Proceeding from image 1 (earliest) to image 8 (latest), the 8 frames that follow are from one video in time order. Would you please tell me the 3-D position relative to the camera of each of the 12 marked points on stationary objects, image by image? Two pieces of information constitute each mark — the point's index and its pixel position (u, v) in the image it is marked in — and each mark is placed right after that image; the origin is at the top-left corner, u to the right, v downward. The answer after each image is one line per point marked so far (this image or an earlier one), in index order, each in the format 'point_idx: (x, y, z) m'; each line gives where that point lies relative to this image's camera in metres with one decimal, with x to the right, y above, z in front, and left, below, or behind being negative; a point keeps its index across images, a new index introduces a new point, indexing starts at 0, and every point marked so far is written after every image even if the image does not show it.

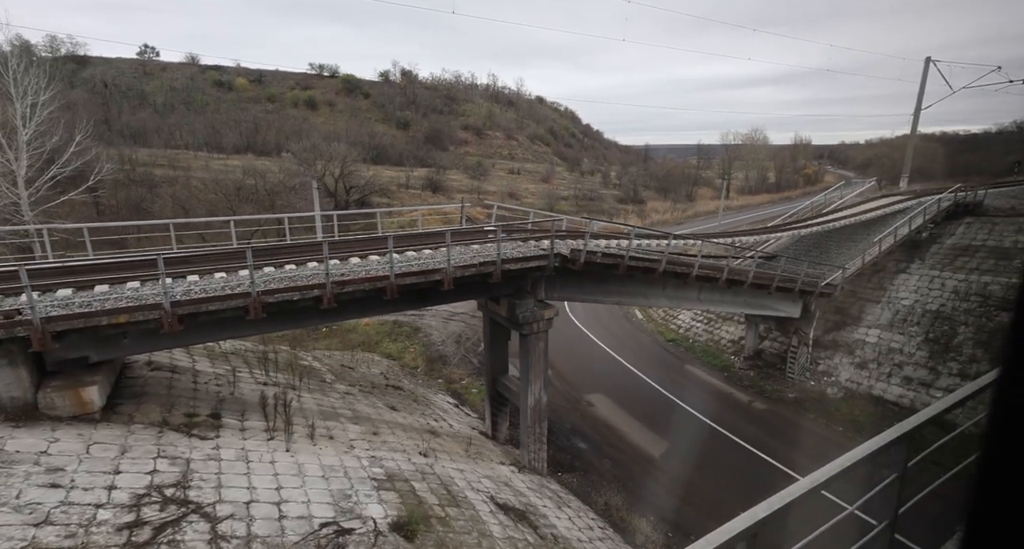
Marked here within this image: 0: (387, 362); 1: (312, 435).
0: (-4.0, -2.9, +19.3) m
1: (-3.5, -2.8, +10.5) m
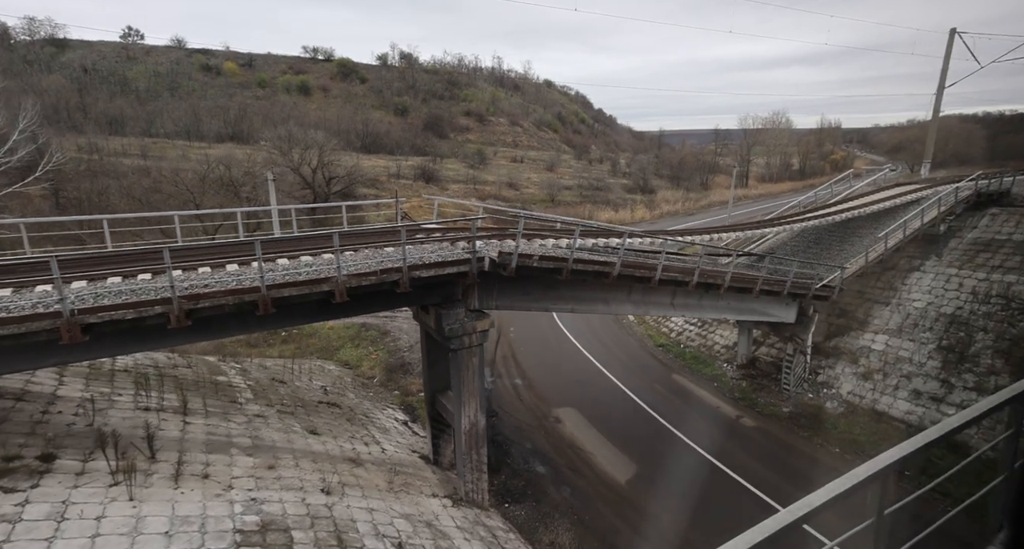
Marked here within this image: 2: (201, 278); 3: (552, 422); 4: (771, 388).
0: (-5.1, -2.9, +17.9) m
1: (-5.0, -3.1, +9.0) m
2: (-4.7, 0.0, +9.0) m
3: (+1.2, -4.2, +17.4) m
4: (+8.5, -3.8, +20.4) m
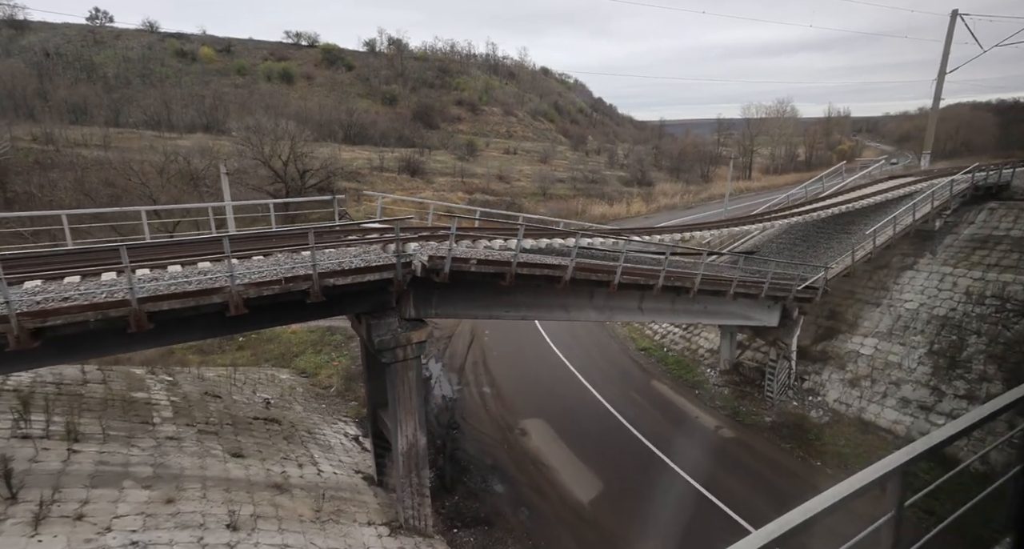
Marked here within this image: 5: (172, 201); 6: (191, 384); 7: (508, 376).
0: (-6.1, -2.9, +16.8) m
1: (-6.2, -3.3, +7.9) m
2: (-5.9, -0.2, +7.9) m
3: (+0.1, -4.3, +16.2) m
4: (+7.5, -3.9, +19.1) m
5: (-11.3, +2.5, +19.8) m
6: (-7.3, -2.5, +13.6) m
7: (-0.1, -3.3, +18.9) m
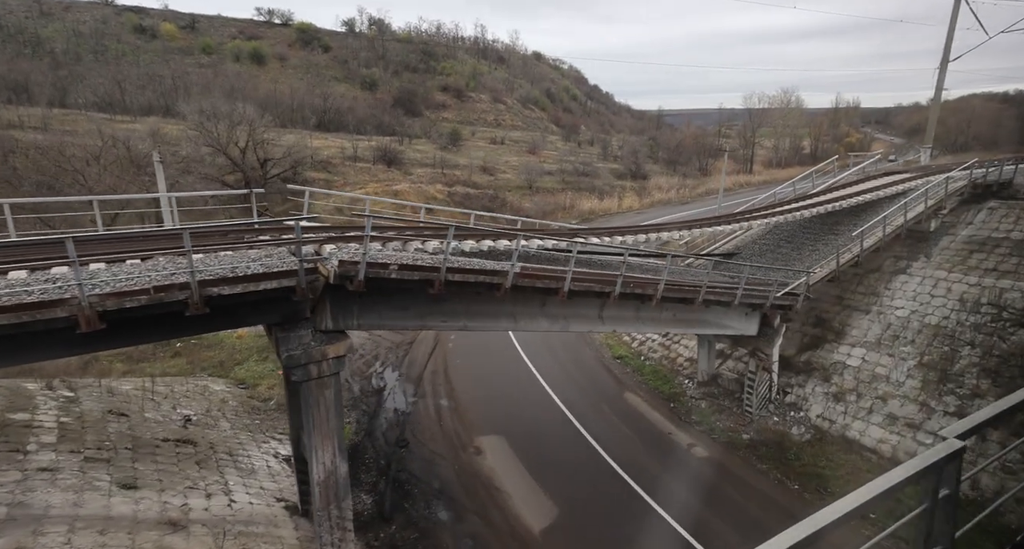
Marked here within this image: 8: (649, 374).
0: (-7.3, -2.9, +15.3) m
1: (-7.4, -3.4, +6.5) m
2: (-7.1, -0.4, +6.4) m
3: (-1.0, -4.4, +14.7) m
4: (+6.4, -4.0, +17.5) m
5: (-12.4, +2.5, +18.3) m
6: (-8.5, -2.5, +12.2) m
7: (-1.3, -3.3, +17.5) m
8: (+4.4, -3.2, +19.4) m
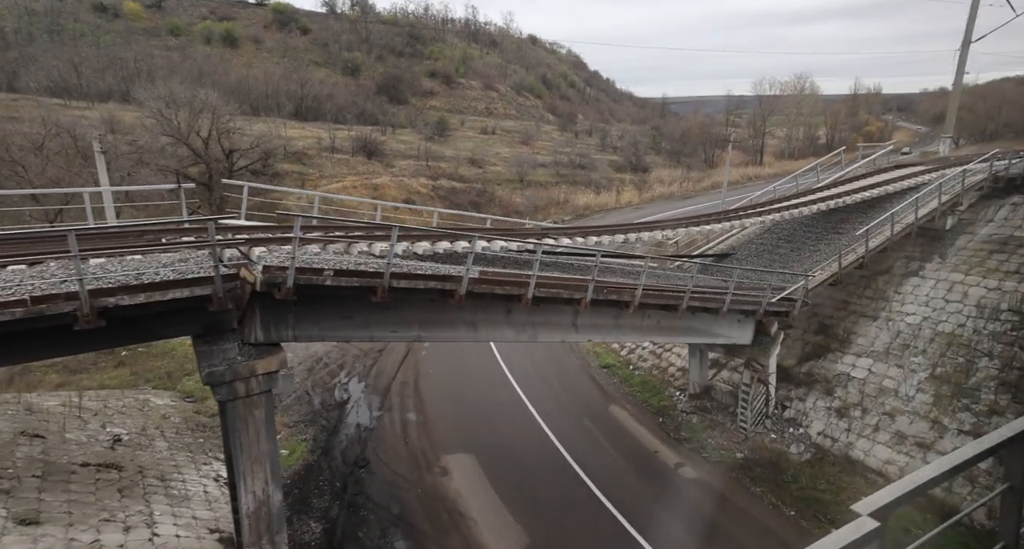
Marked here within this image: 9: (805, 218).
0: (-7.9, -3.0, +14.0) m
1: (-8.1, -3.6, +5.1) m
2: (-7.8, -0.6, +5.0) m
3: (-1.7, -4.5, +13.4) m
4: (+5.7, -4.1, +16.2) m
5: (-13.0, +2.5, +16.9) m
6: (-9.1, -2.6, +10.8) m
7: (-1.9, -3.4, +16.1) m
8: (+3.8, -3.3, +18.0) m
9: (+9.5, +1.9, +19.7) m
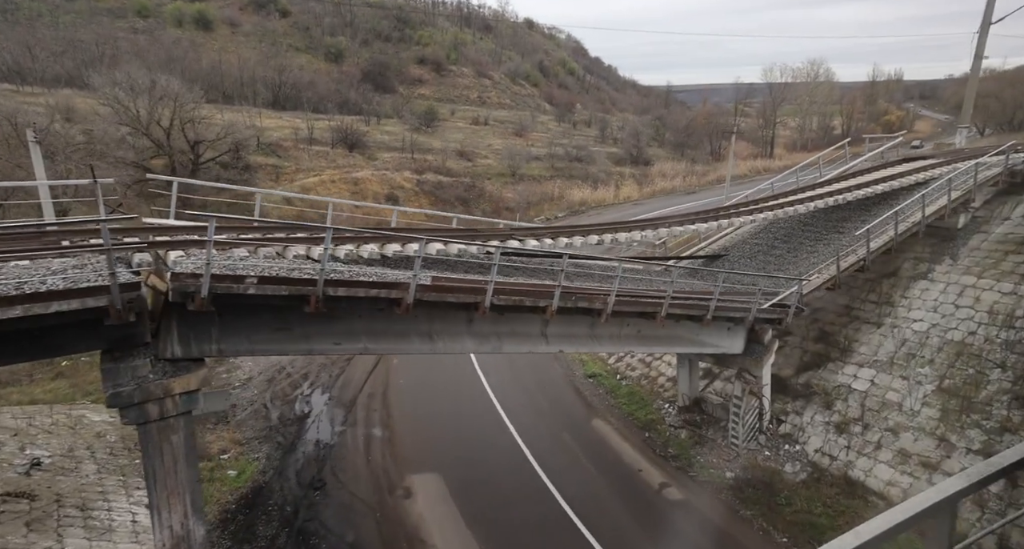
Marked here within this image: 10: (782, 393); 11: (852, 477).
0: (-8.6, -3.1, +12.9) m
1: (-8.8, -3.9, +4.0) m
2: (-8.4, -0.9, +3.9) m
3: (-2.3, -4.6, +12.3) m
4: (+5.1, -4.2, +15.1) m
5: (-13.6, +2.5, +15.6) m
6: (-9.8, -2.8, +9.7) m
7: (-2.6, -3.5, +15.0) m
8: (+3.2, -3.4, +16.9) m
9: (+8.9, +1.8, +18.5) m
10: (+7.3, -3.2, +16.3) m
11: (+7.9, -4.7, +14.0) m
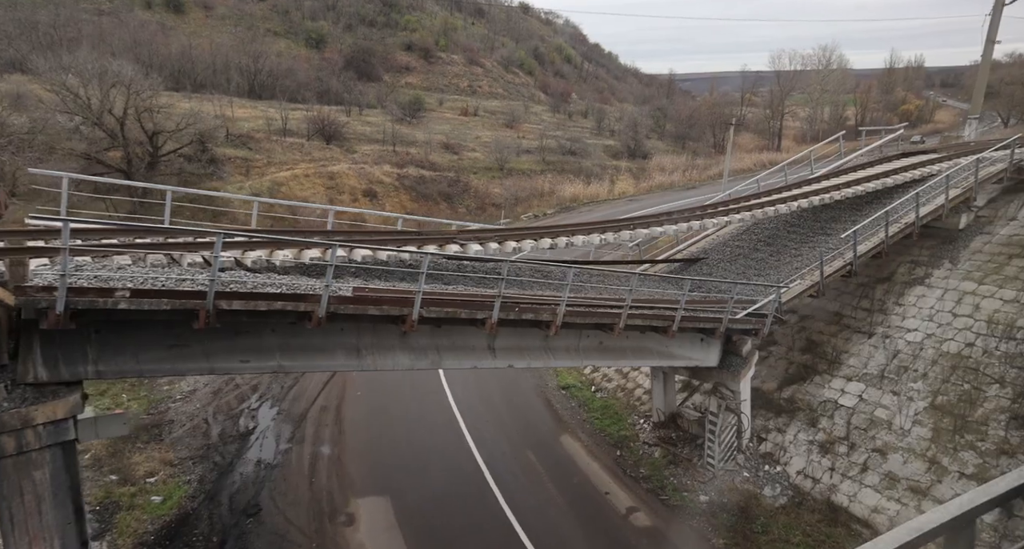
0: (-9.5, -3.2, +11.9) m
1: (-9.8, -4.2, +3.1) m
2: (-9.4, -1.2, +2.9) m
3: (-3.3, -4.8, +11.4) m
4: (+4.2, -4.3, +14.1) m
5: (-14.5, +2.5, +14.6) m
6: (-10.7, -3.0, +8.8) m
7: (-3.5, -3.6, +14.0) m
8: (+2.3, -3.5, +15.9) m
9: (+8.1, +1.7, +17.4) m
10: (+6.4, -3.4, +15.3) m
11: (+7.0, -4.9, +13.0) m
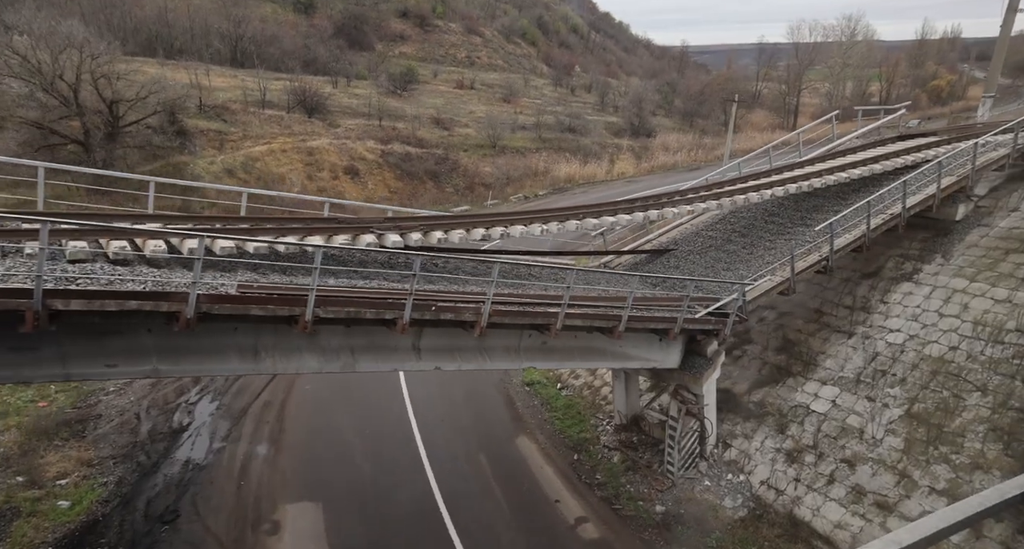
0: (-10.7, -3.0, +11.4) m
1: (-11.1, -4.4, +2.6) m
2: (-10.7, -1.4, +2.3) m
3: (-4.5, -4.7, +10.8) m
4: (+3.0, -4.2, +13.3) m
5: (-15.5, +2.9, +13.9) m
6: (-11.9, -2.9, +8.2) m
7: (-4.6, -3.4, +13.4) m
8: (+1.1, -3.3, +15.1) m
9: (+7.0, +1.8, +16.3) m
10: (+5.3, -3.2, +14.4) m
11: (+5.8, -4.9, +12.2) m
